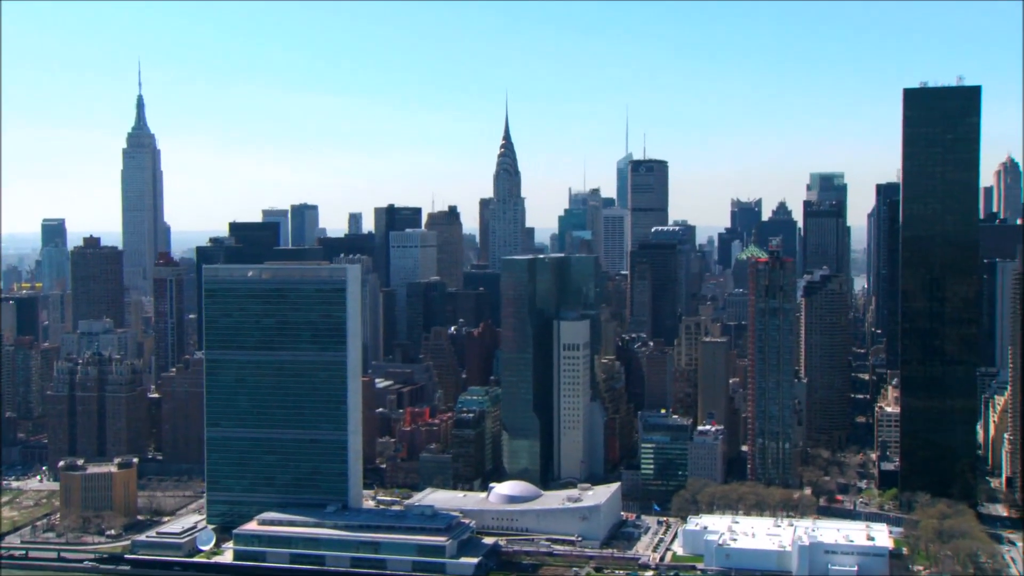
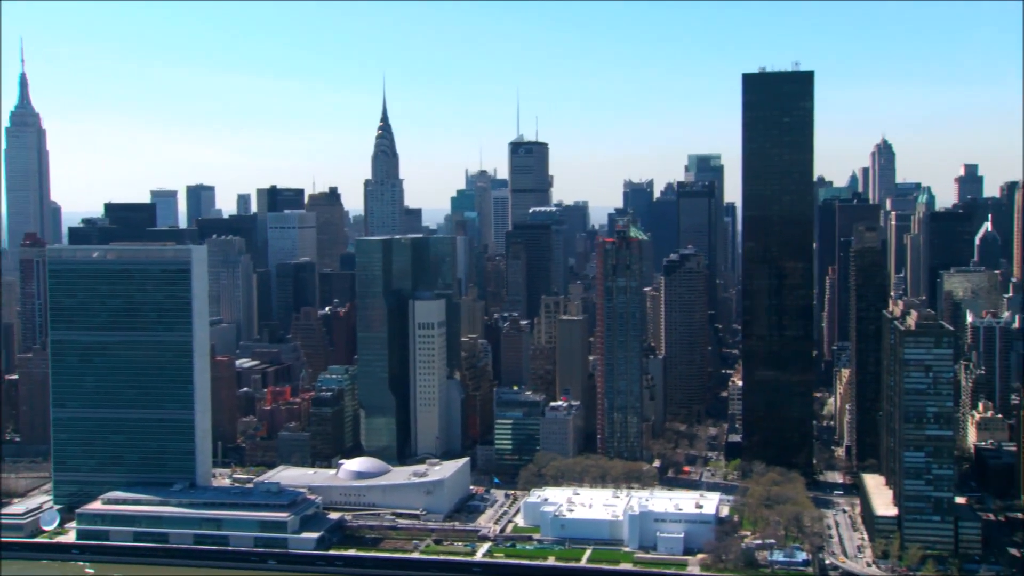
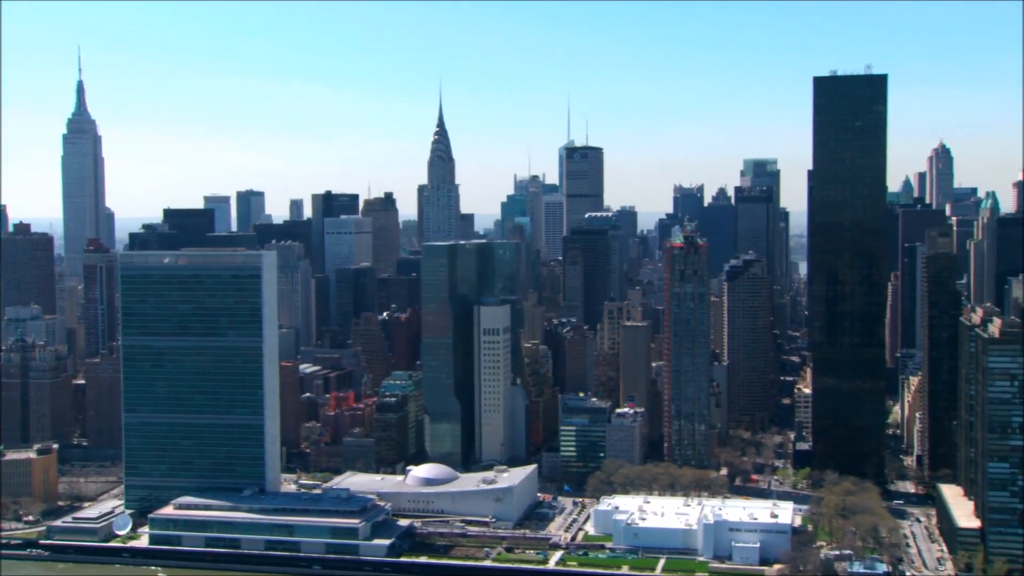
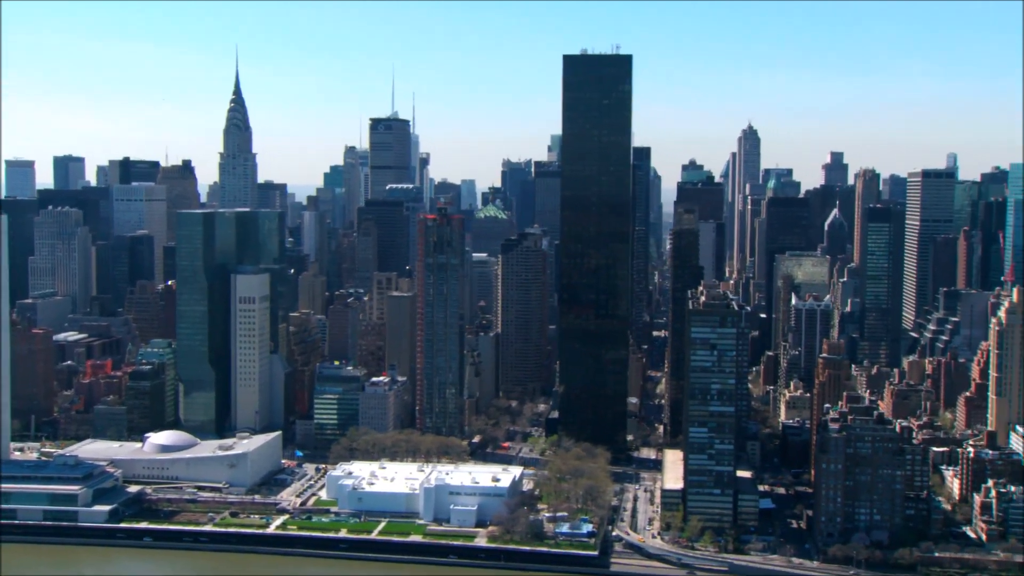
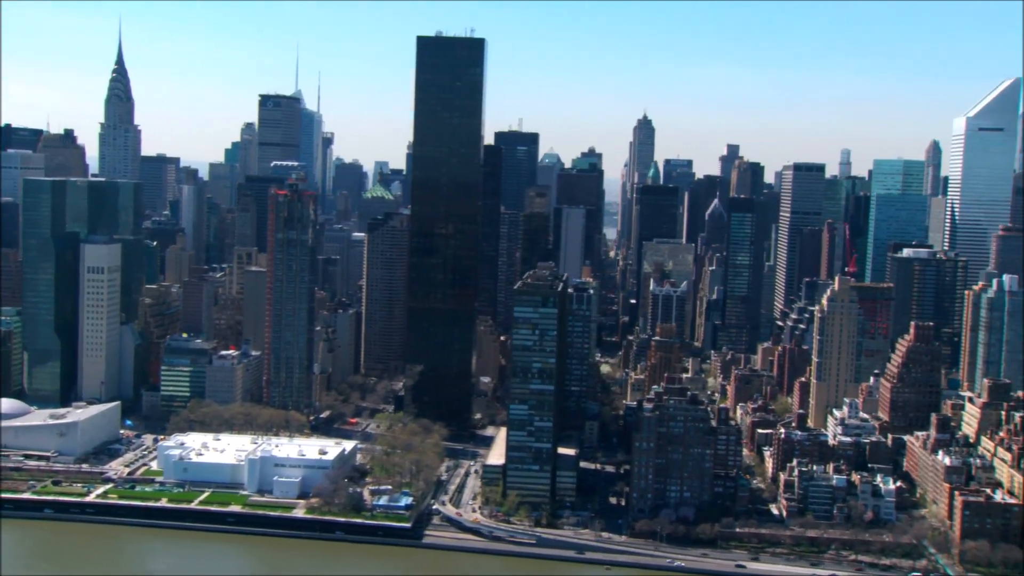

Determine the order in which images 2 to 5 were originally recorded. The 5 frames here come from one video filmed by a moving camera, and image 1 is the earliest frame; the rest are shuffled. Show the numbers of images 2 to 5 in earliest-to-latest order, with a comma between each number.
3, 2, 4, 5
